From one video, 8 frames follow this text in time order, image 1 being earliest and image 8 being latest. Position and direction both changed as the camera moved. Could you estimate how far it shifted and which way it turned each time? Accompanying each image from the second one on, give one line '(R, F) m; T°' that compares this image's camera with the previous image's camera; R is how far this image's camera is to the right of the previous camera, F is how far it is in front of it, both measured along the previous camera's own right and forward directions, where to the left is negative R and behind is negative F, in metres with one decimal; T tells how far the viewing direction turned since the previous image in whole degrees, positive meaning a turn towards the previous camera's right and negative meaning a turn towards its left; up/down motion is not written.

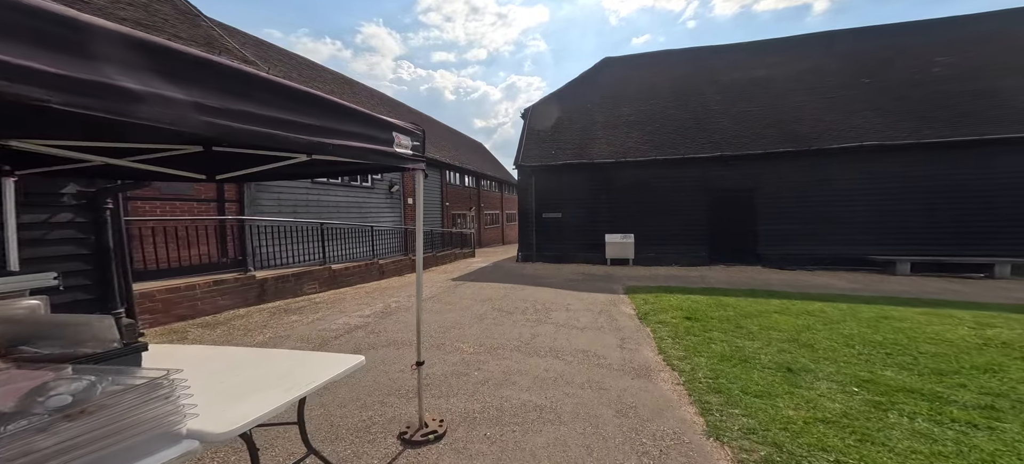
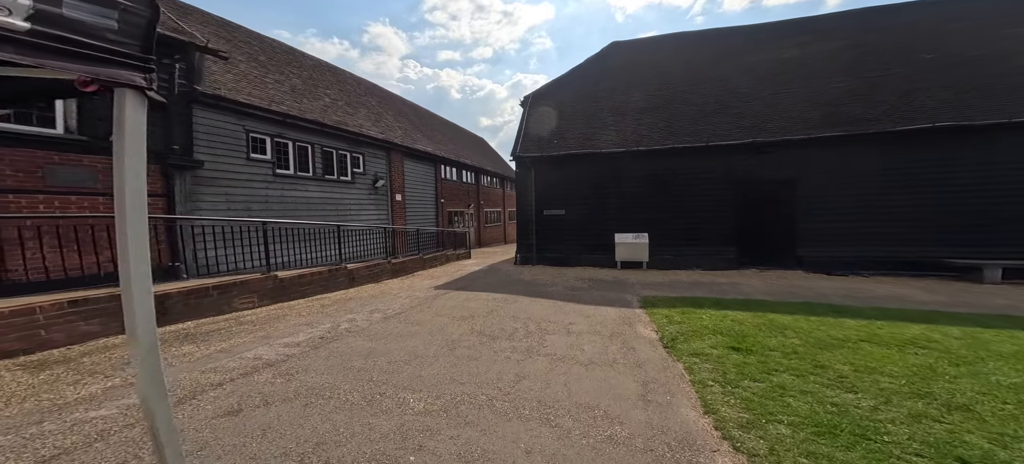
(+0.3, +1.6) m; -1°
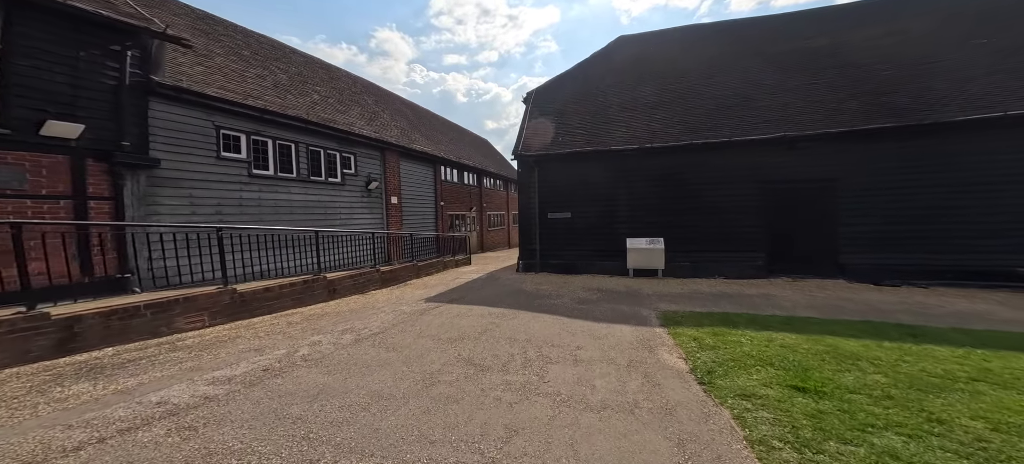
(+0.2, +0.9) m; -1°
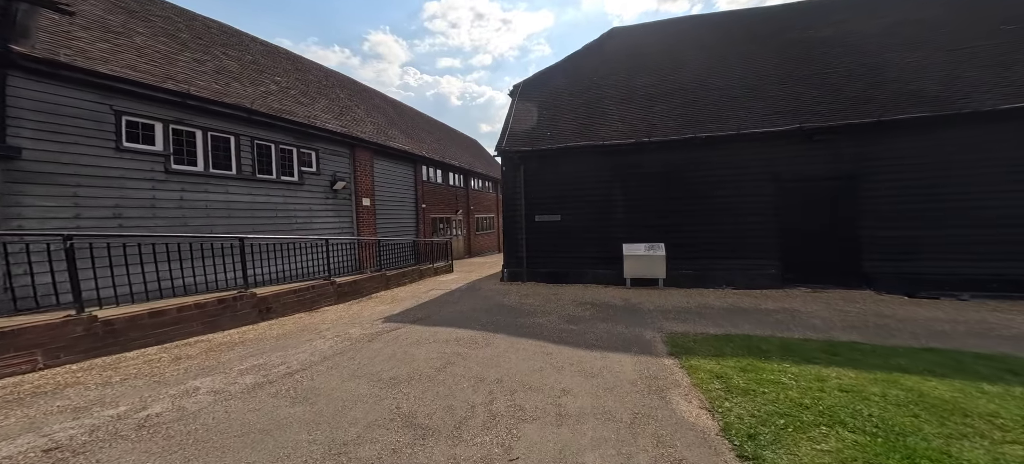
(+0.3, +1.2) m; +1°
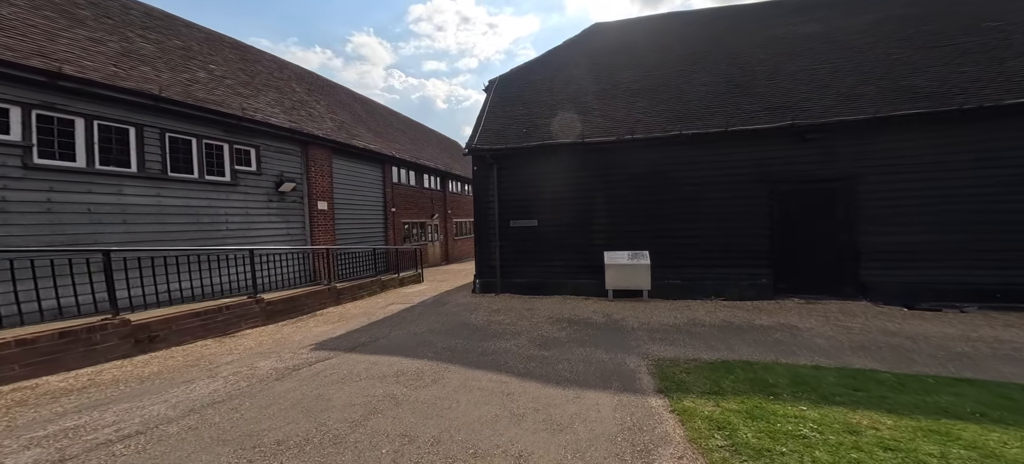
(+0.4, +0.9) m; +2°
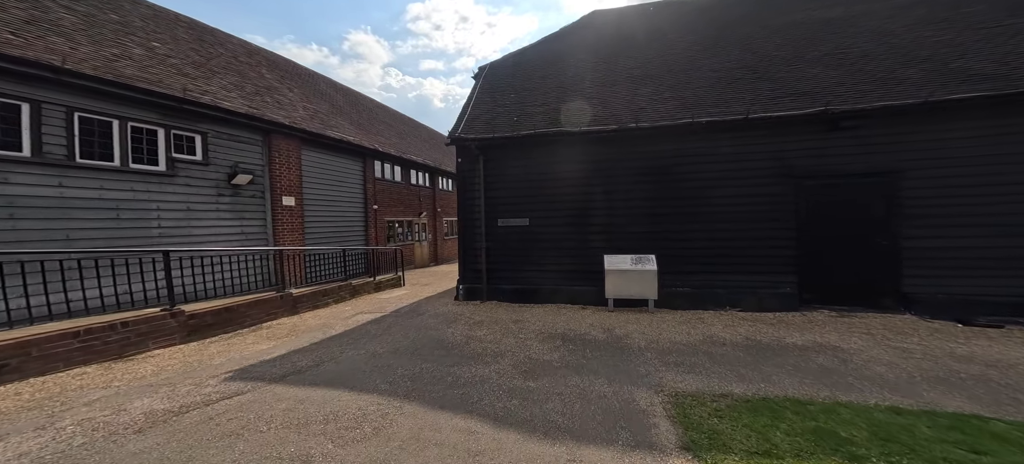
(+0.2, +1.1) m; 0°
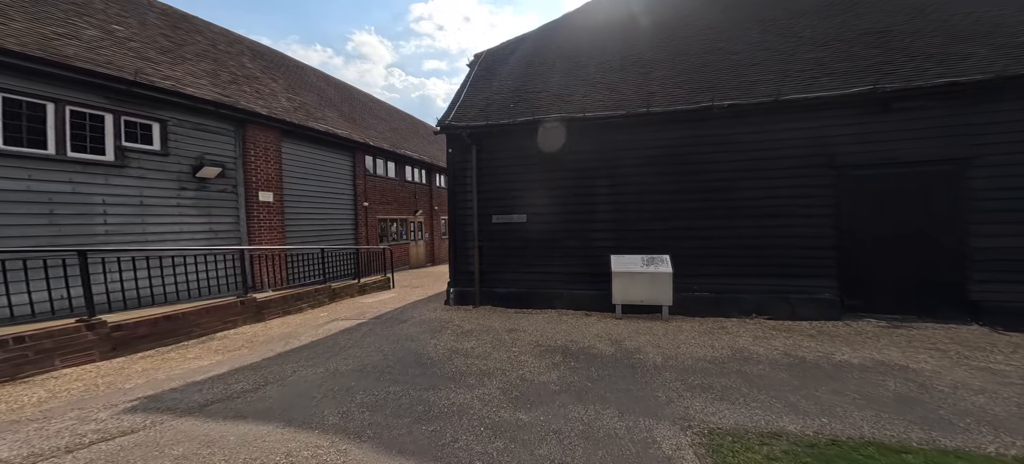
(+0.2, +0.8) m; -1°
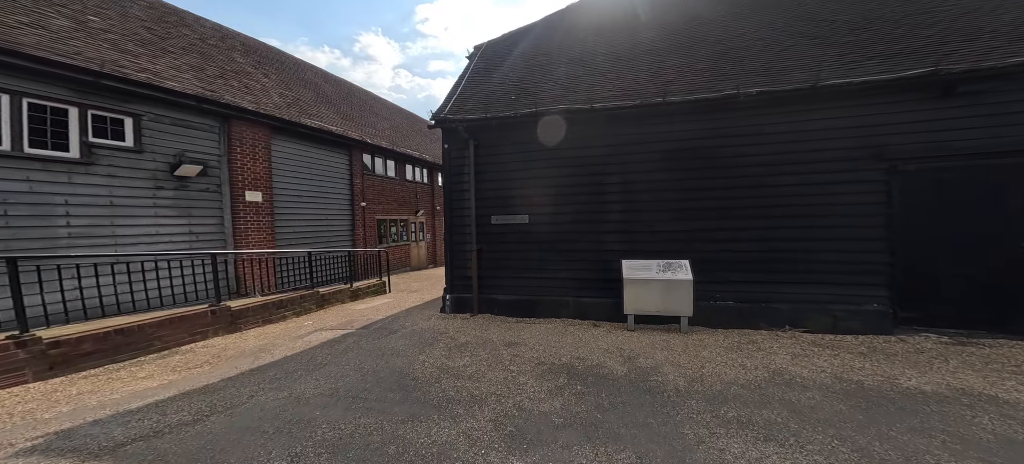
(+0.1, +0.6) m; -1°
